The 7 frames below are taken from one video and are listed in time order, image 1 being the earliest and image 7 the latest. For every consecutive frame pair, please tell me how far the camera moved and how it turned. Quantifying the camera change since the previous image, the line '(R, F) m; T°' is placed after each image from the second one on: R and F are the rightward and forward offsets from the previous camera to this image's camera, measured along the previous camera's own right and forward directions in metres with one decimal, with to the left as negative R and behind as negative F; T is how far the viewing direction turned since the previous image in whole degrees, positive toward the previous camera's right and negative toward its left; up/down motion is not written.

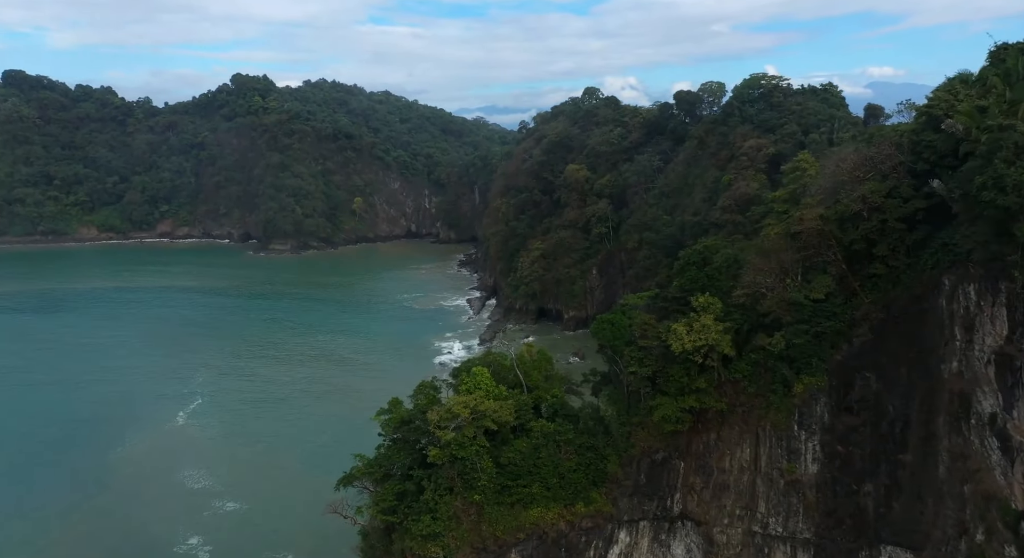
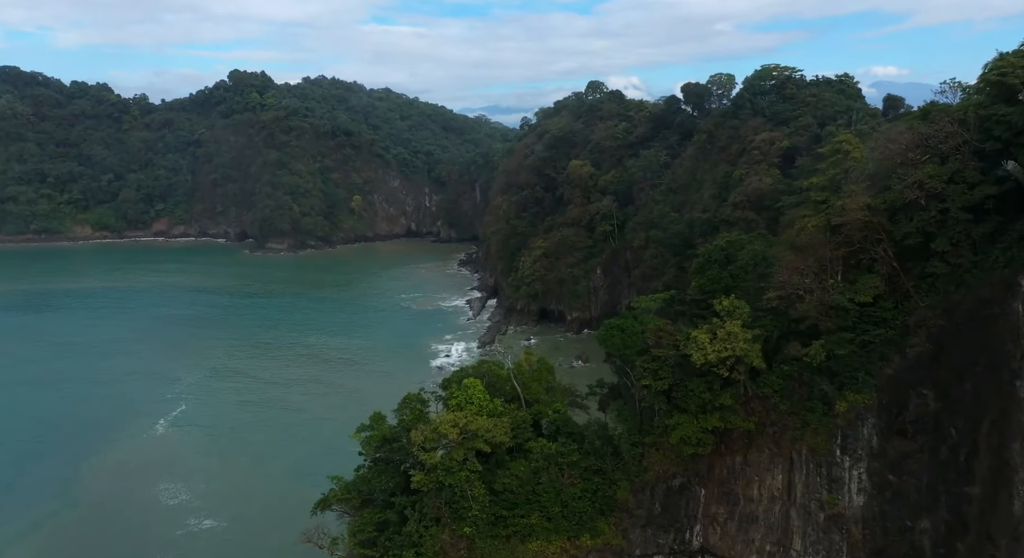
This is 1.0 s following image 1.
(+0.1, +1.5) m; 0°
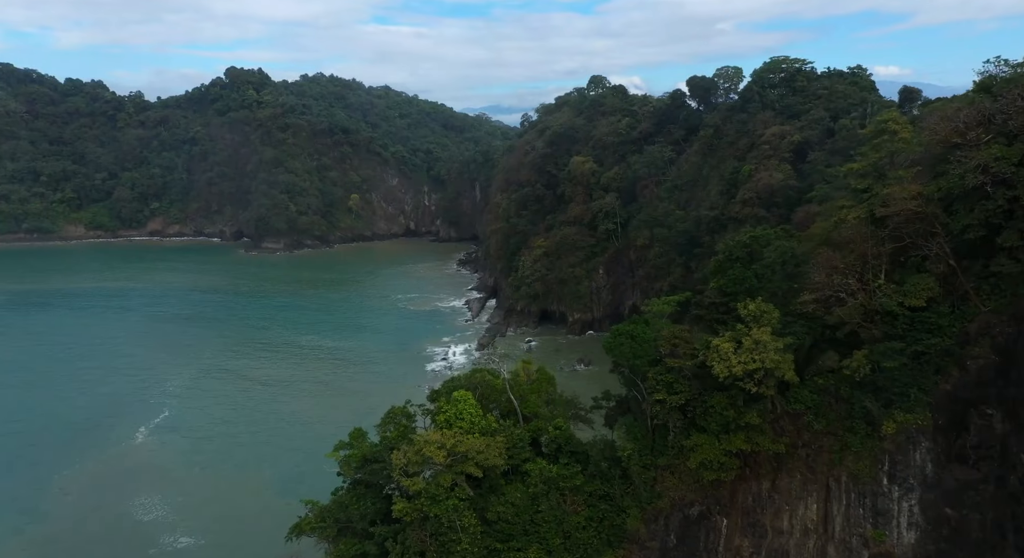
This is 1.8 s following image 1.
(+0.1, +1.2) m; 0°
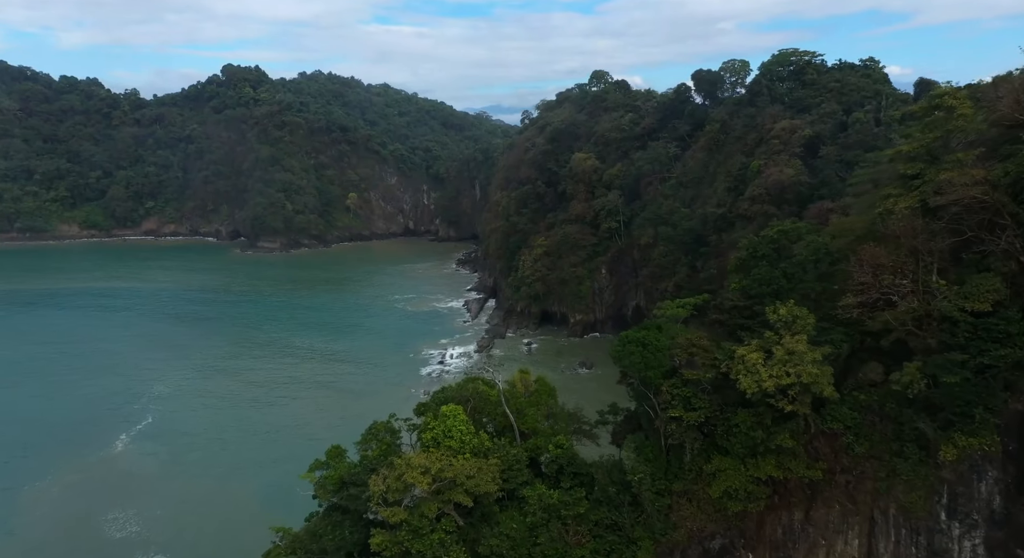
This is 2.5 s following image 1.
(+0.1, +1.1) m; 0°
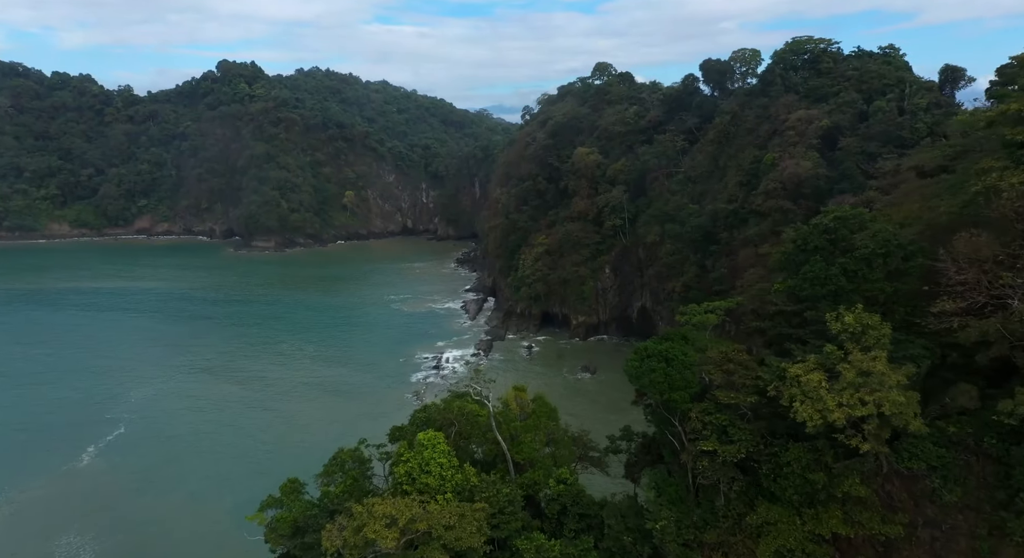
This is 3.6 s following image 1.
(+0.1, +1.6) m; 0°
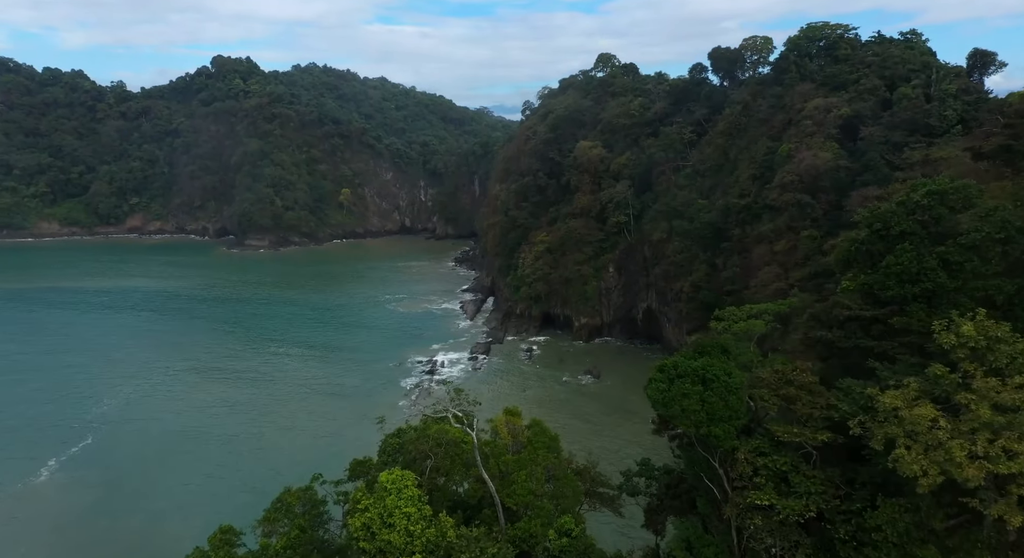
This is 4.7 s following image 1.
(+0.1, +1.6) m; 0°
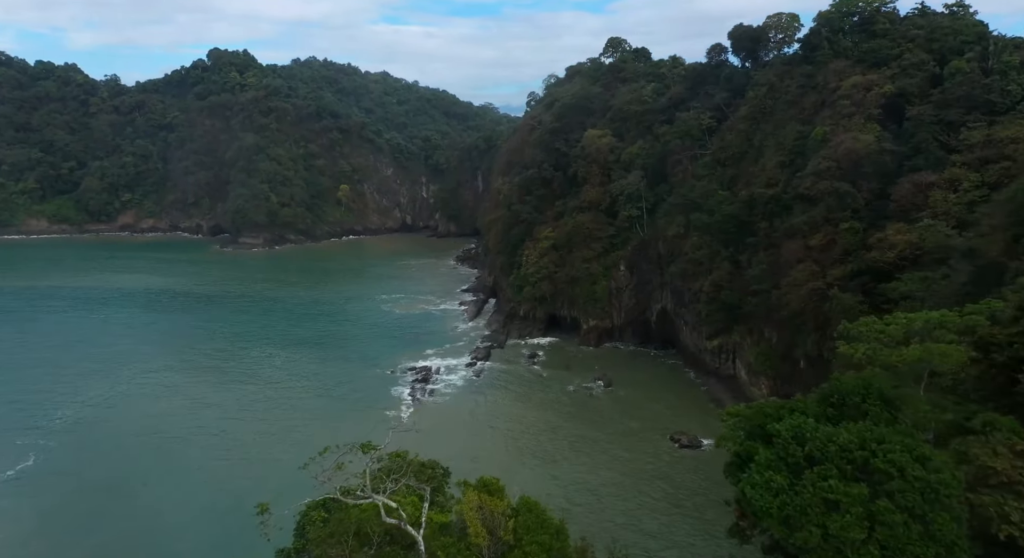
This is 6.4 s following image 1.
(+0.2, +2.6) m; -1°
